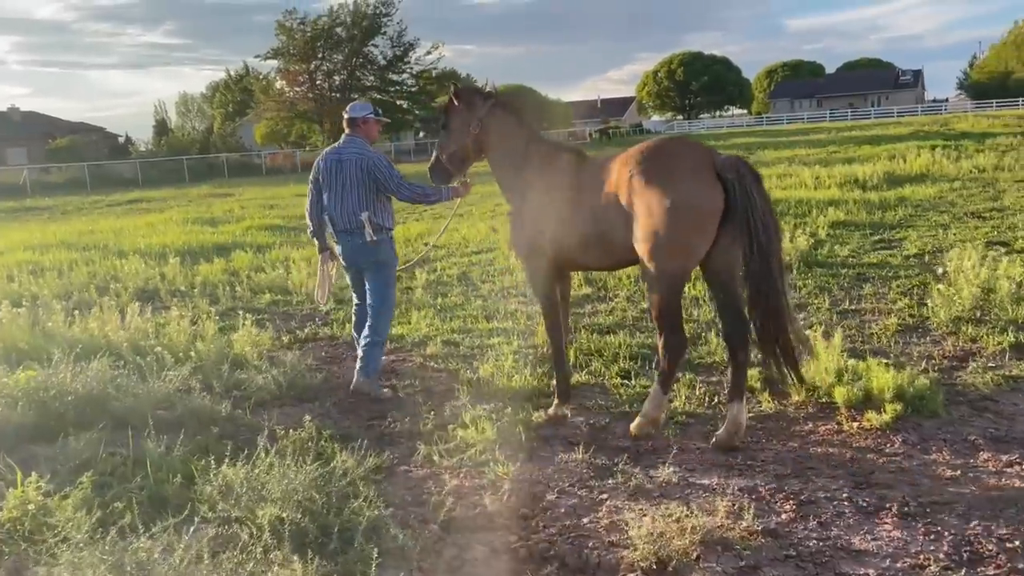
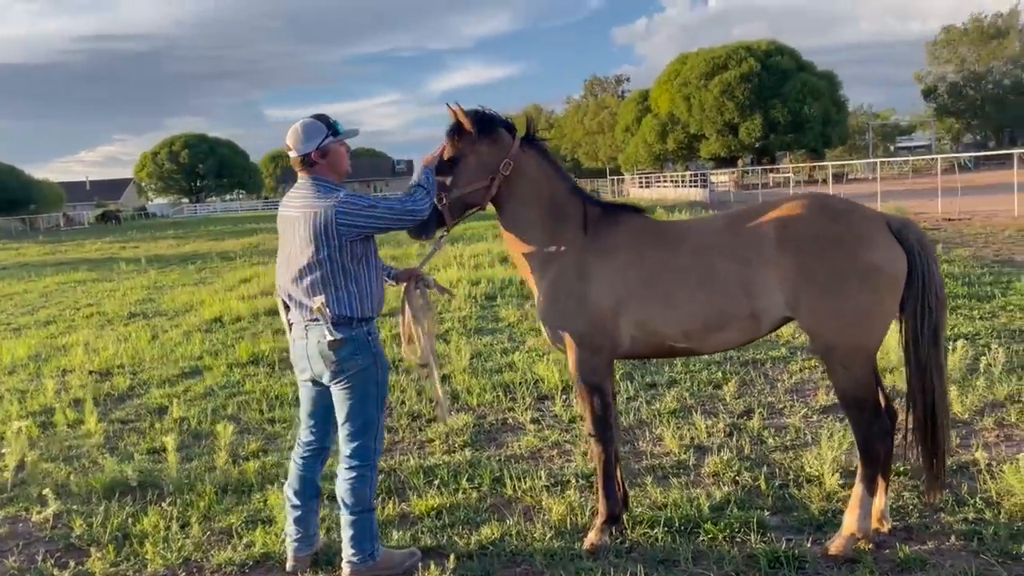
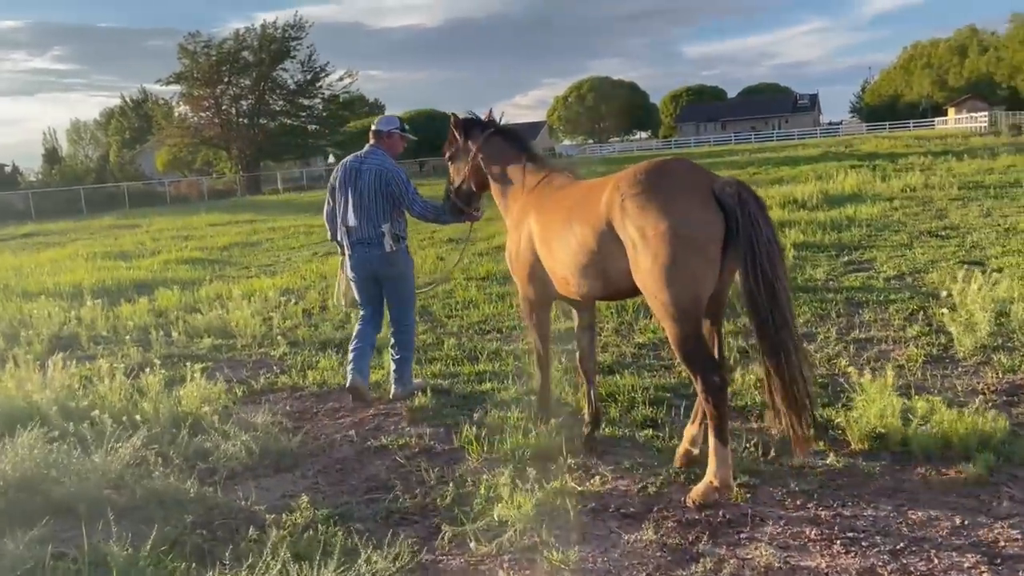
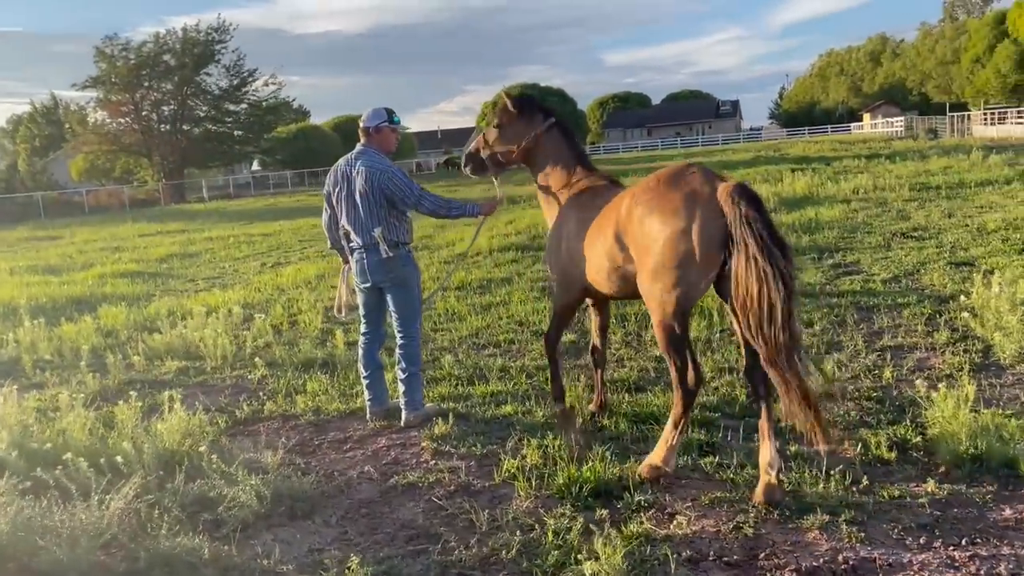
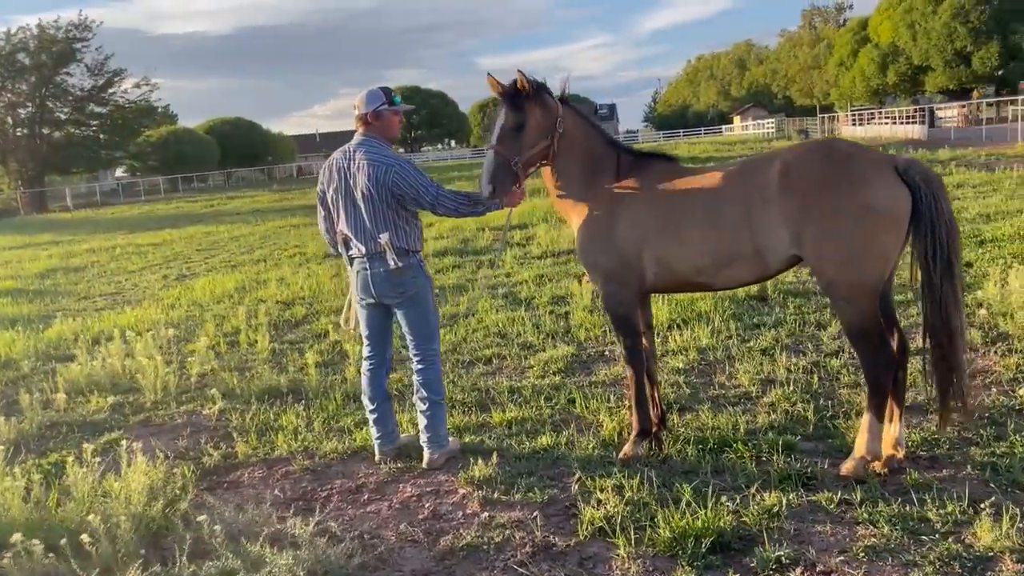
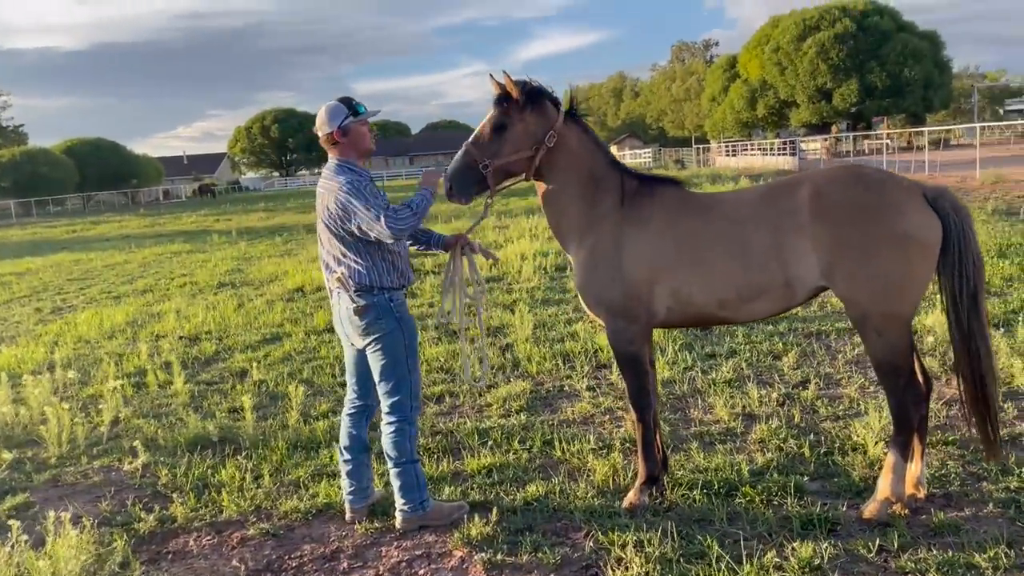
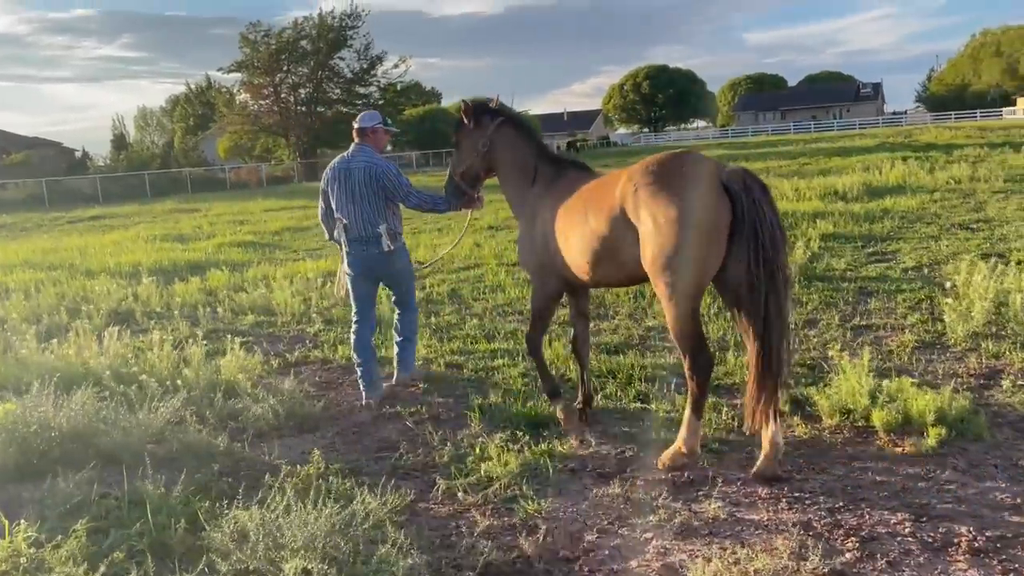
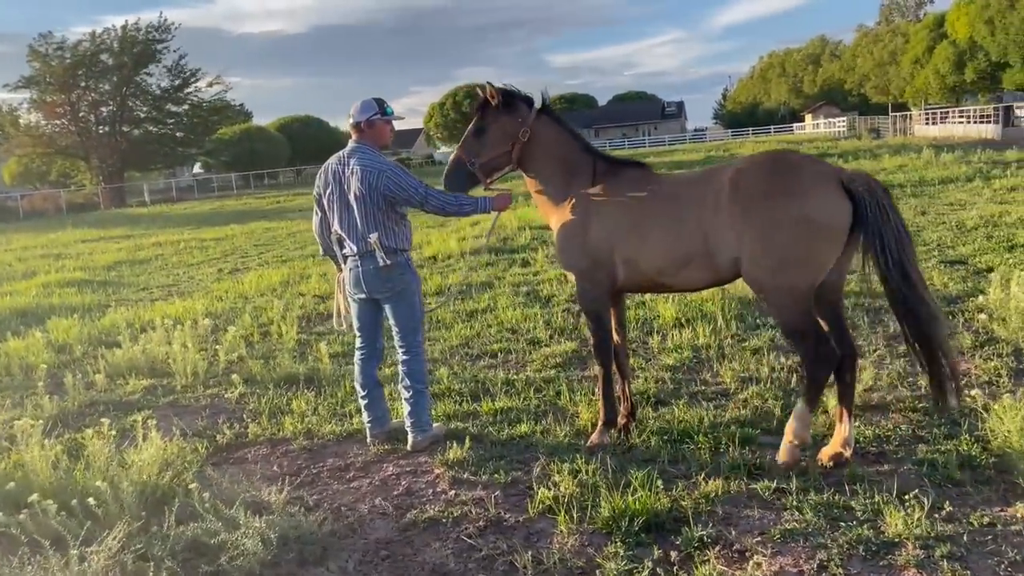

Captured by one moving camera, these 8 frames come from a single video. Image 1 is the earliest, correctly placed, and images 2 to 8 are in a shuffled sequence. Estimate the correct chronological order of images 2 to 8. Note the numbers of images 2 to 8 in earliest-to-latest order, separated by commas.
7, 3, 4, 8, 5, 6, 2
